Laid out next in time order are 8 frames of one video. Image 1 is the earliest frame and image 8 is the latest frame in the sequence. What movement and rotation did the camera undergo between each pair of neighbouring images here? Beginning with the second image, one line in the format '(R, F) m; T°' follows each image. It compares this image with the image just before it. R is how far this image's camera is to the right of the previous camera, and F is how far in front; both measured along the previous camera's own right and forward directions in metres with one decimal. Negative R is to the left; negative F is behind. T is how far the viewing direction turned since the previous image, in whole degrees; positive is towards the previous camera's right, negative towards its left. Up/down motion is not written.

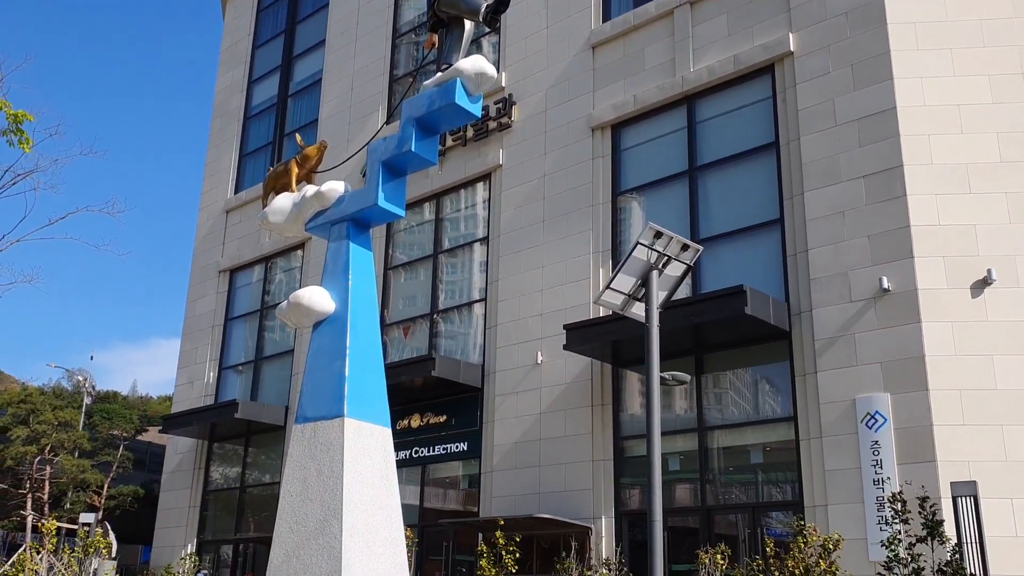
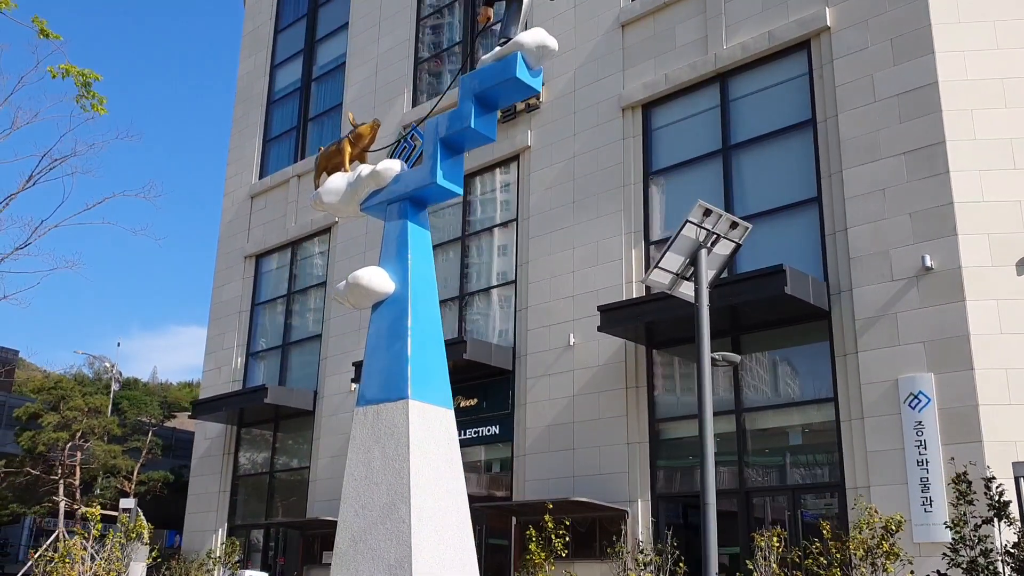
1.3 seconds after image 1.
(-0.2, +0.1) m; -1°
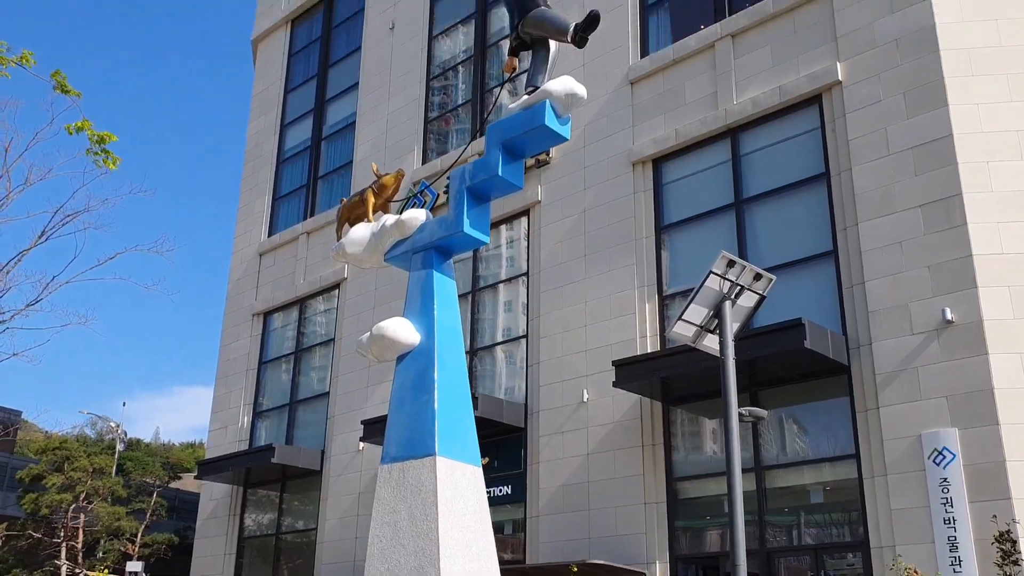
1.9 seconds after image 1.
(-0.1, +0.1) m; 0°
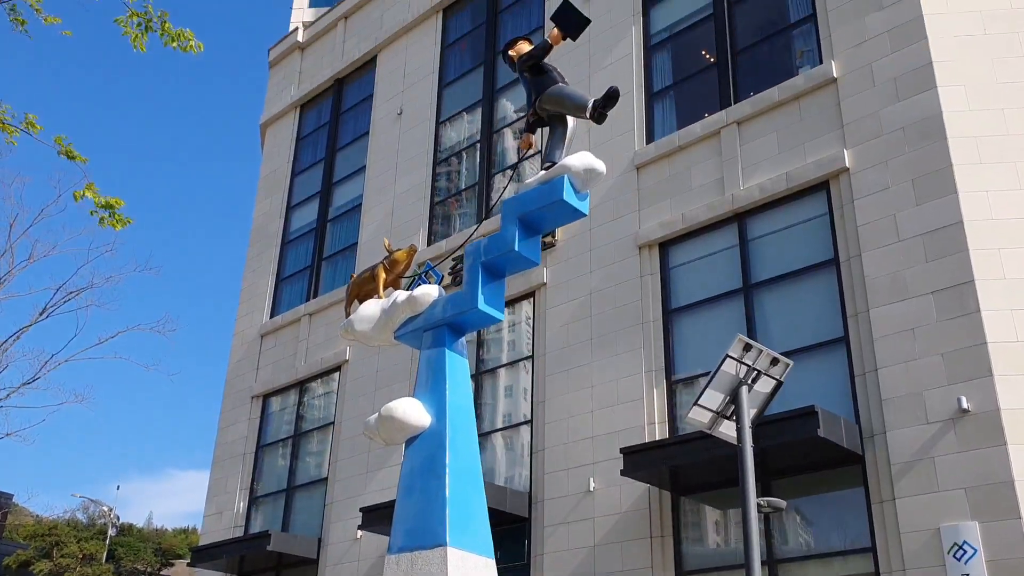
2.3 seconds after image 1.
(-0.1, +0.2) m; 0°
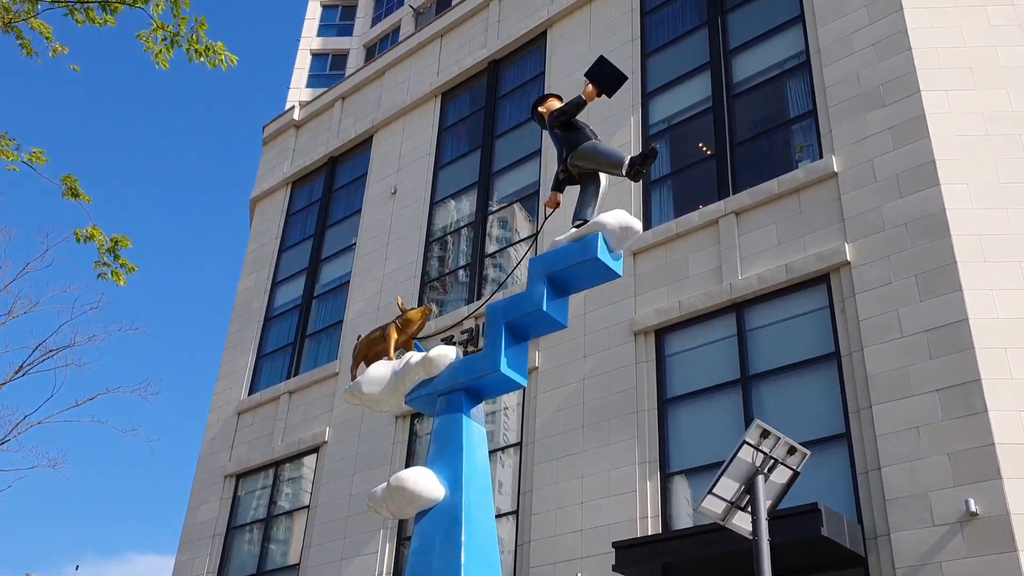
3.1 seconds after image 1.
(-0.2, +0.3) m; +1°
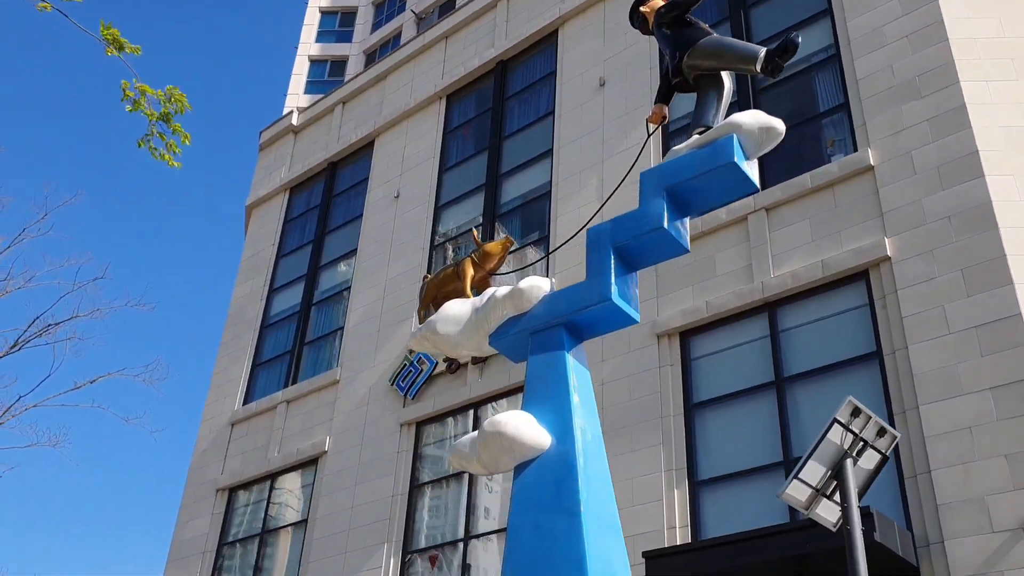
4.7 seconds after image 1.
(-0.5, +0.7) m; +1°
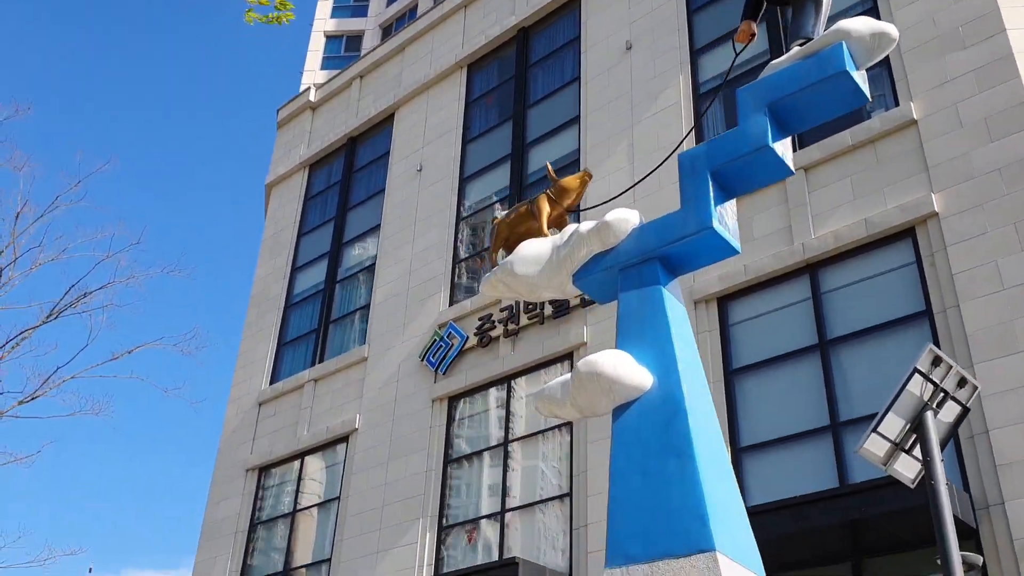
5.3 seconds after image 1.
(-0.3, +0.3) m; -1°
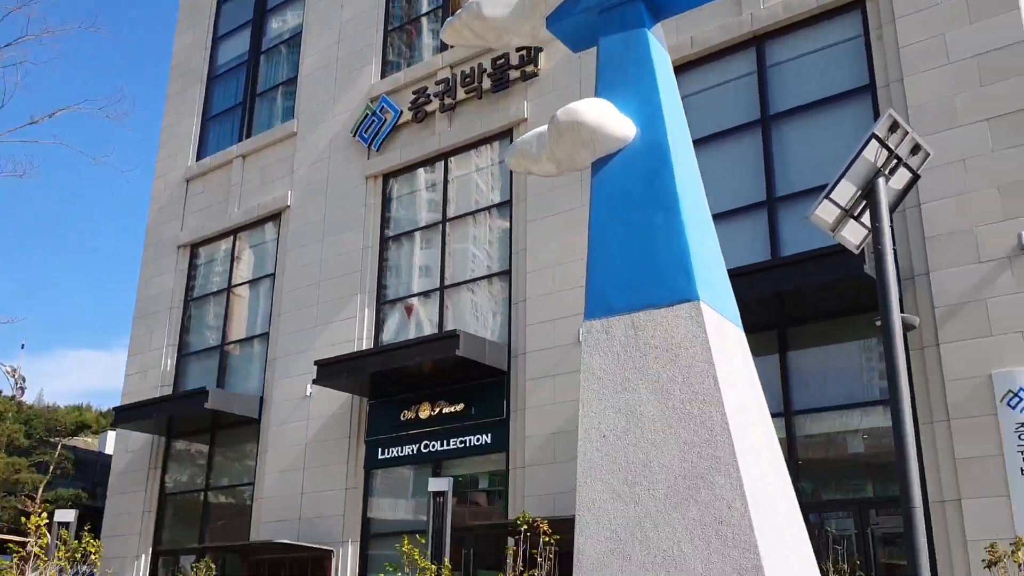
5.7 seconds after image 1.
(-0.1, +0.2) m; +4°
